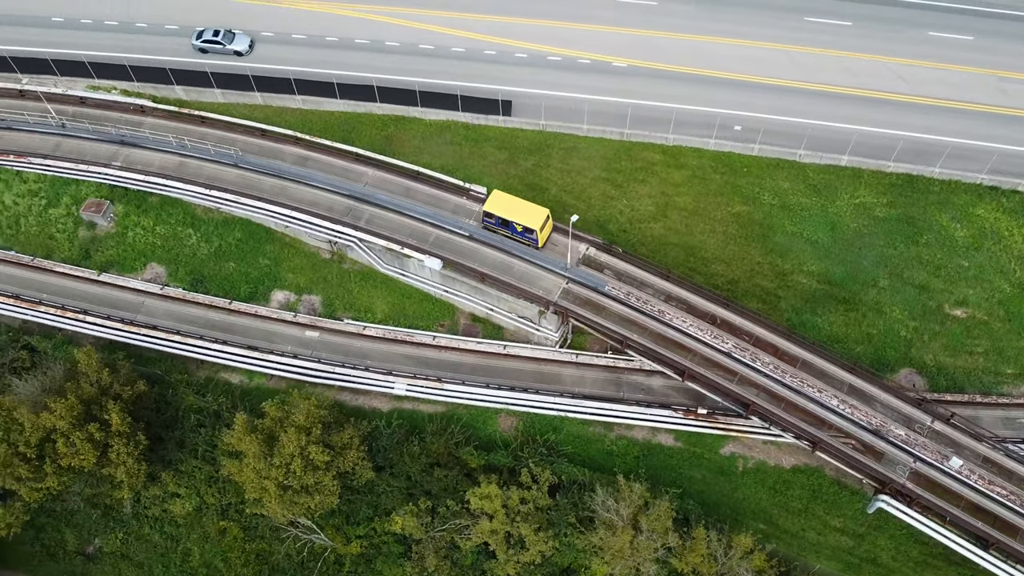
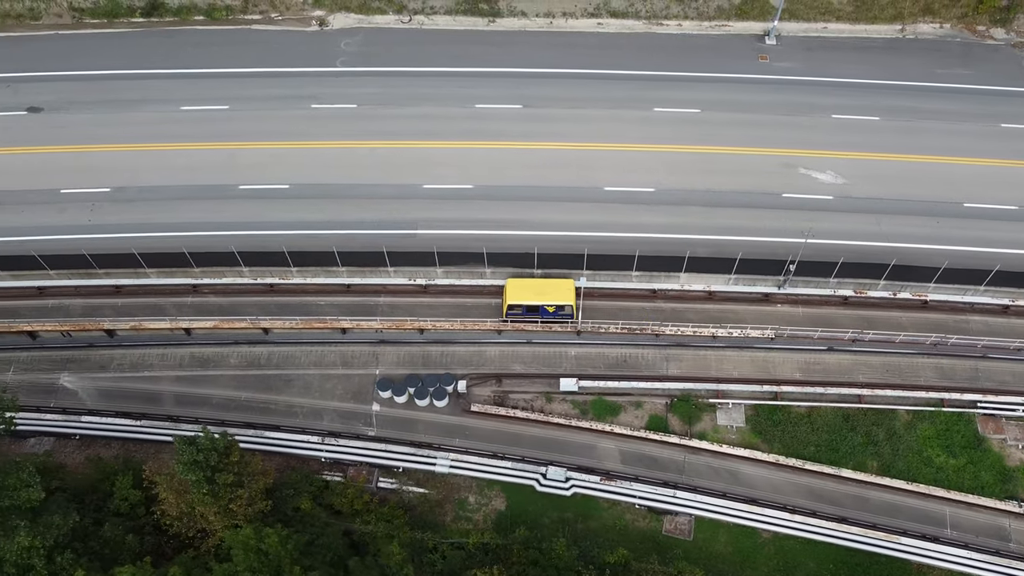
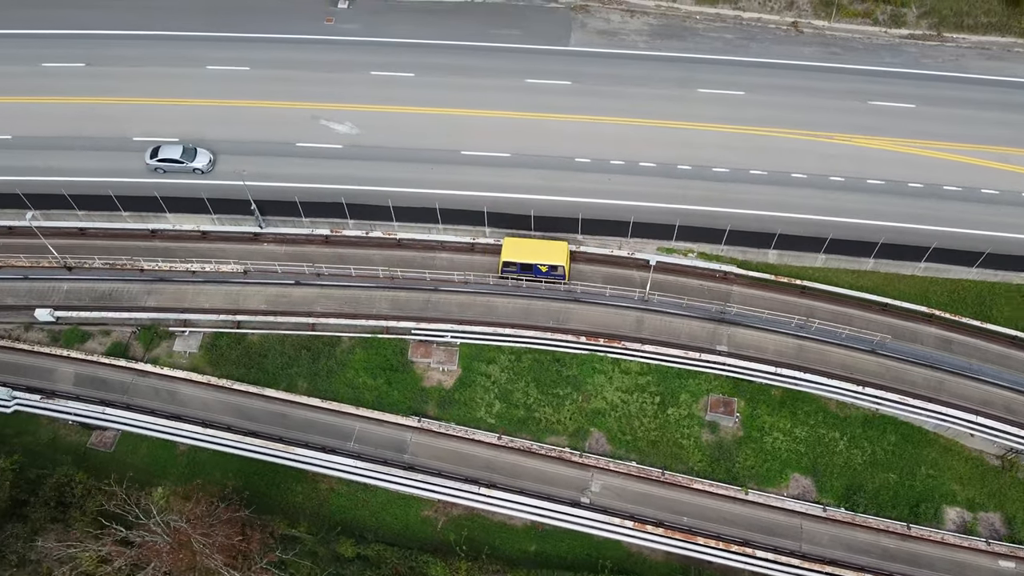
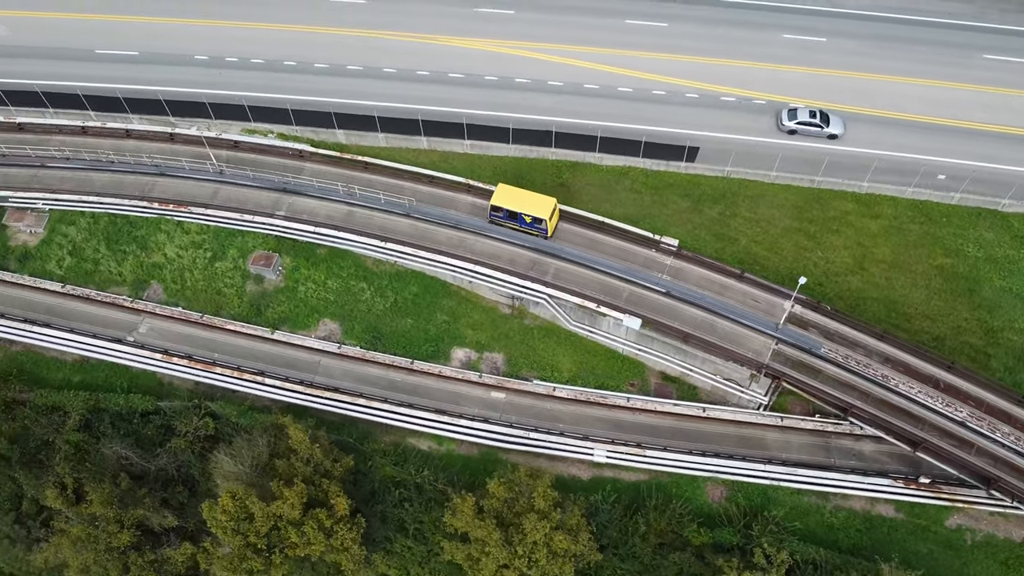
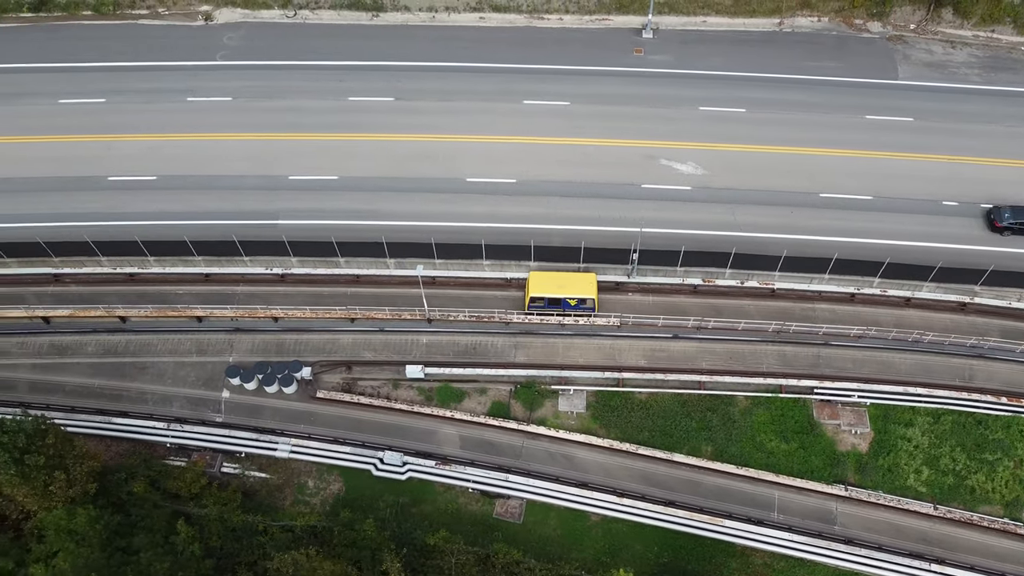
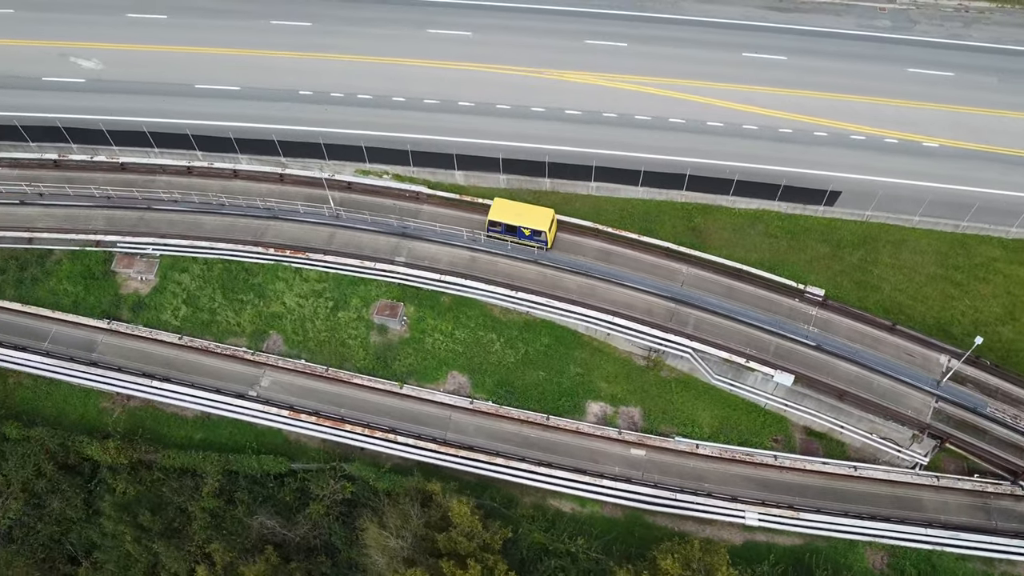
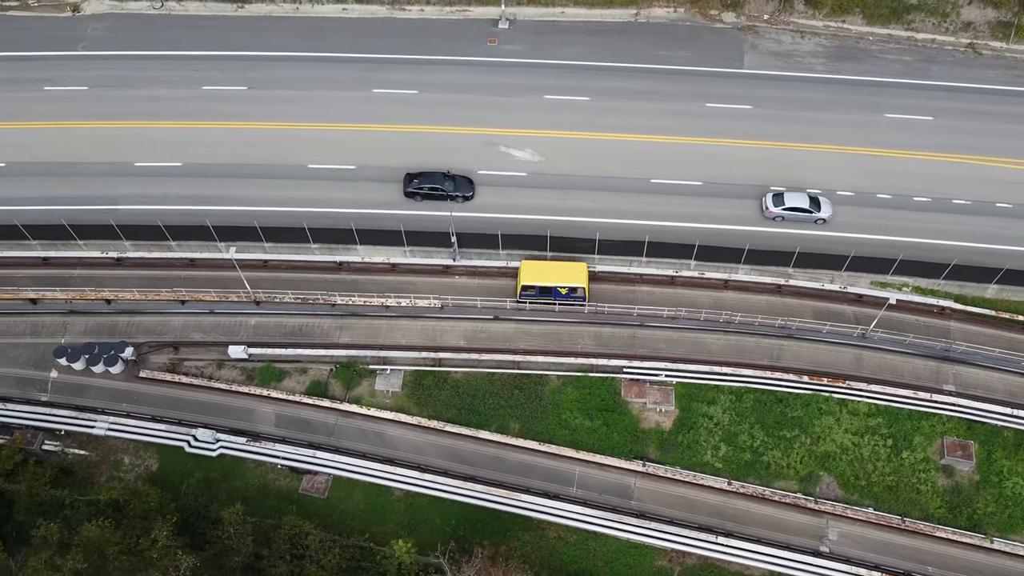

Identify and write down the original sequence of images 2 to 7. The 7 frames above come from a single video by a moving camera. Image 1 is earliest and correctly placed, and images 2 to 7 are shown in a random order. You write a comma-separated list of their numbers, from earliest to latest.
4, 6, 3, 7, 5, 2
